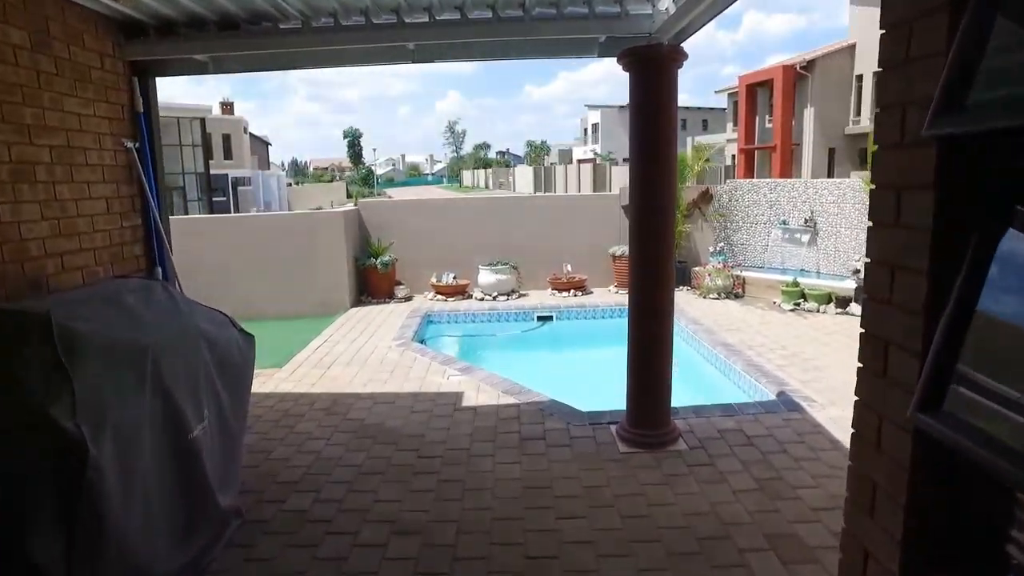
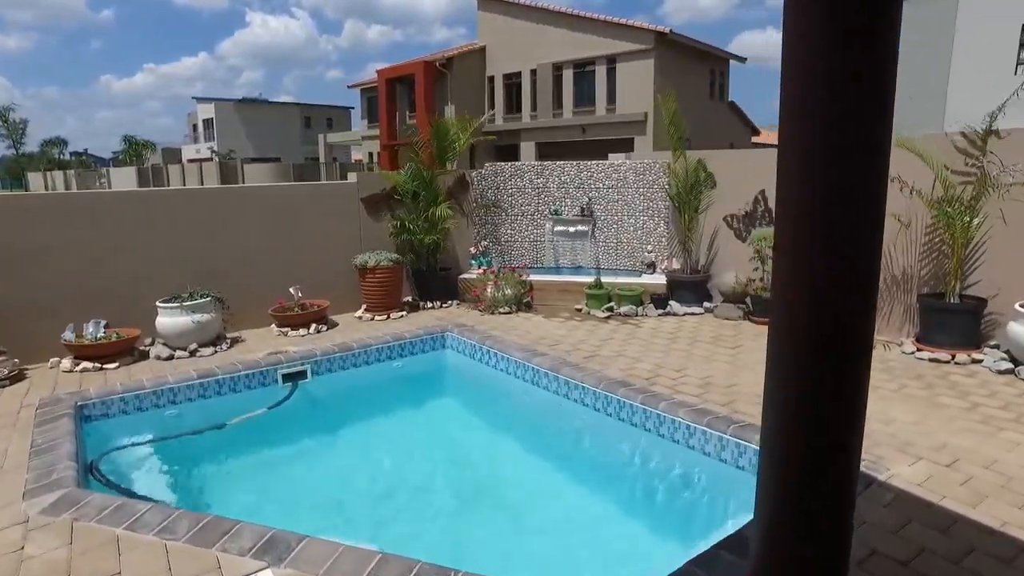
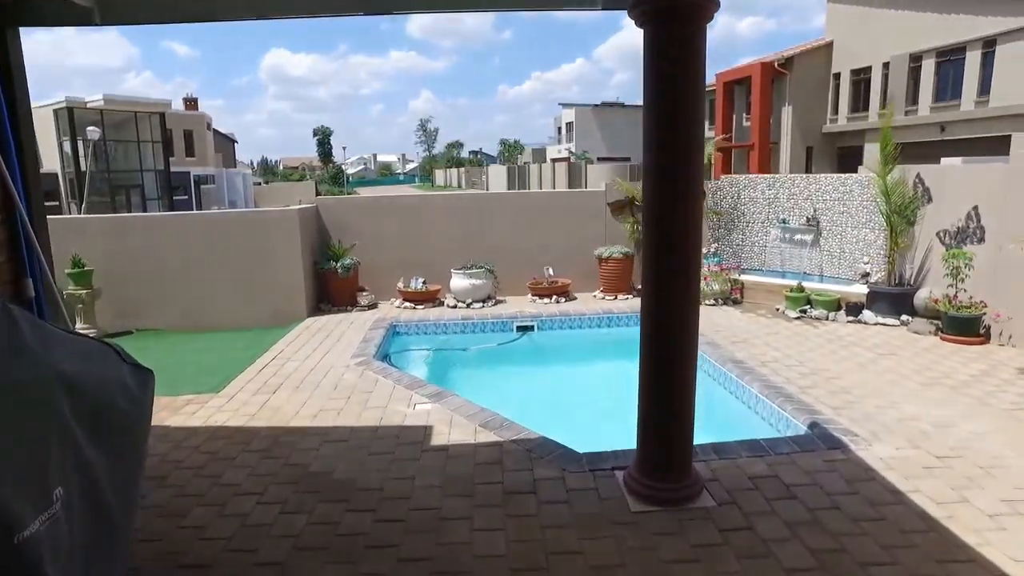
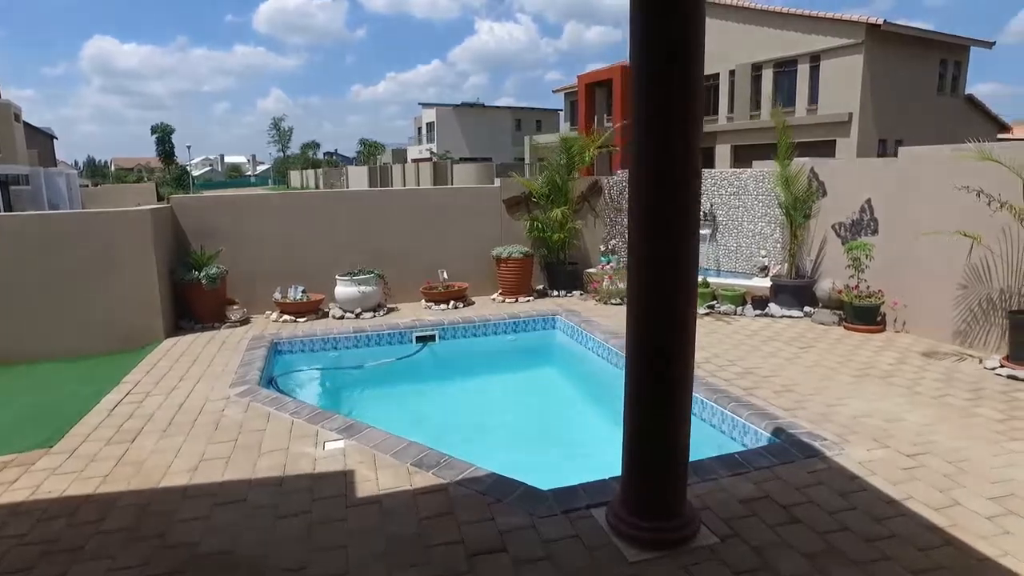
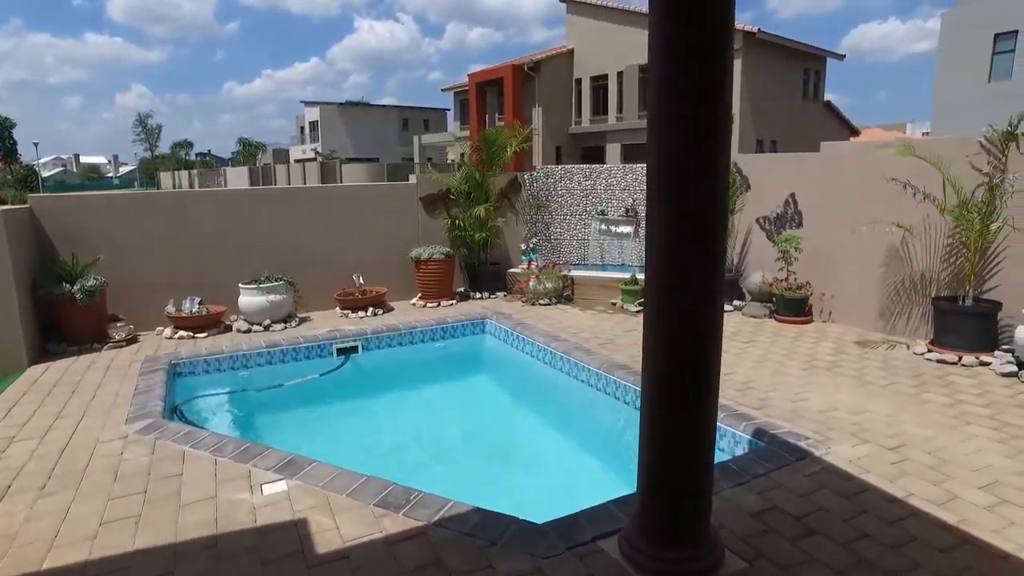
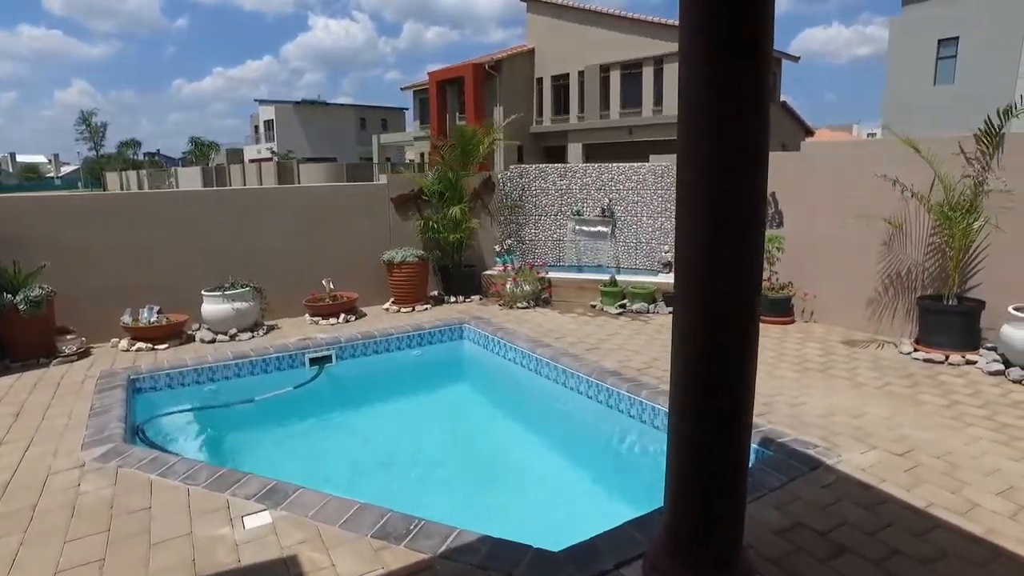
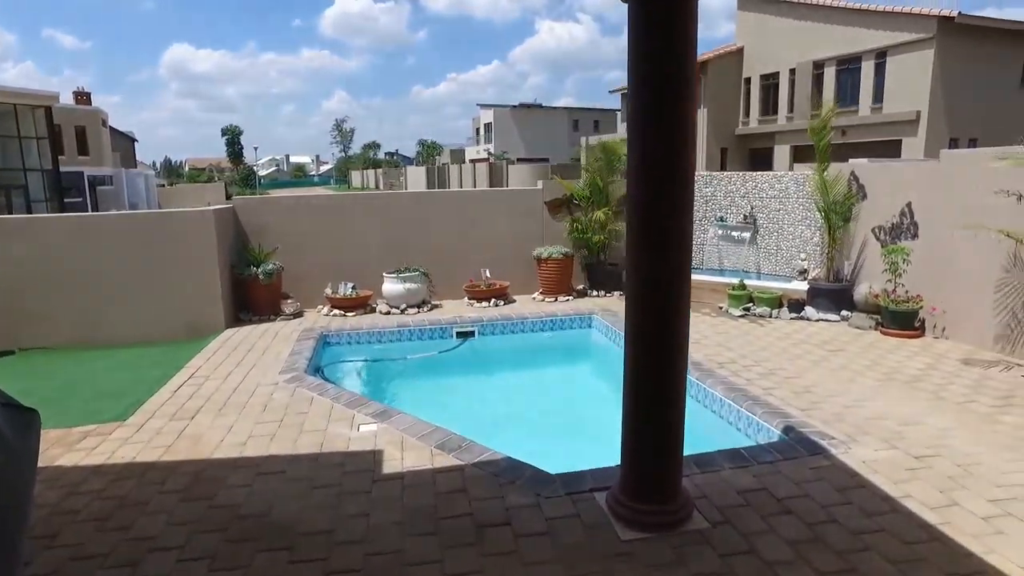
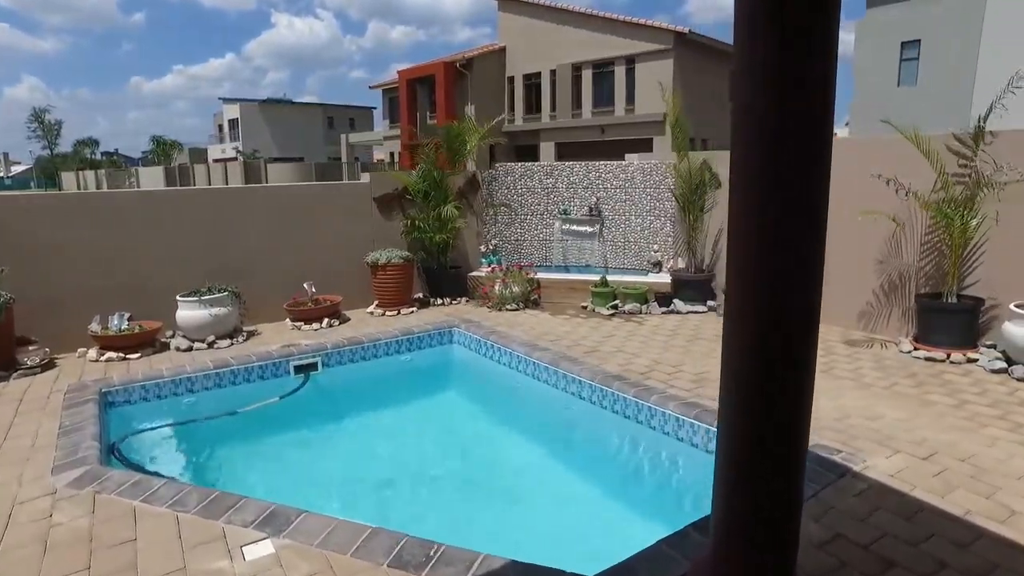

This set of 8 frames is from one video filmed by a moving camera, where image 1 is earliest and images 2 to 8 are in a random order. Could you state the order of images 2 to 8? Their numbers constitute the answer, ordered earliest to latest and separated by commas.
3, 7, 4, 5, 6, 8, 2
